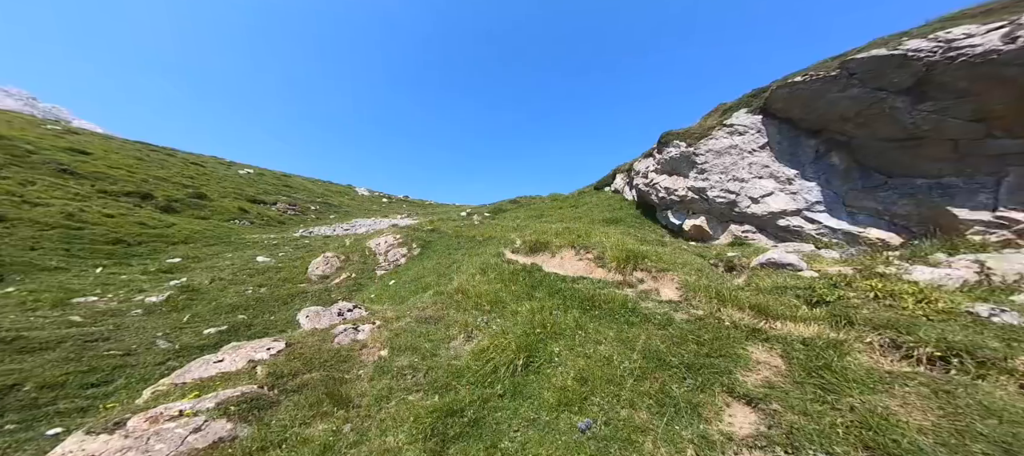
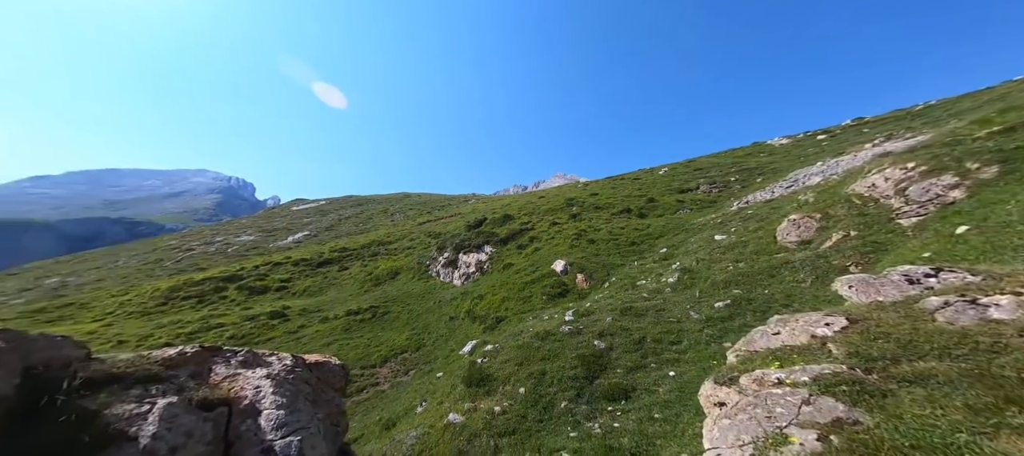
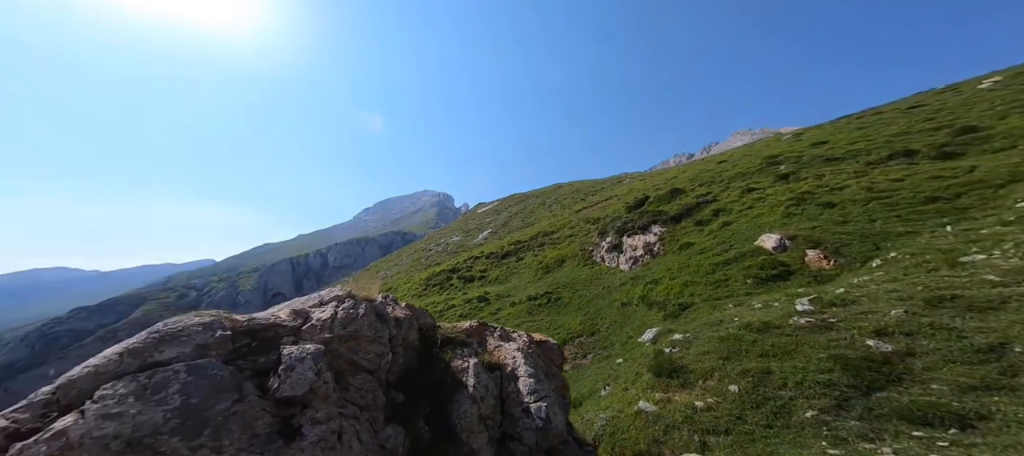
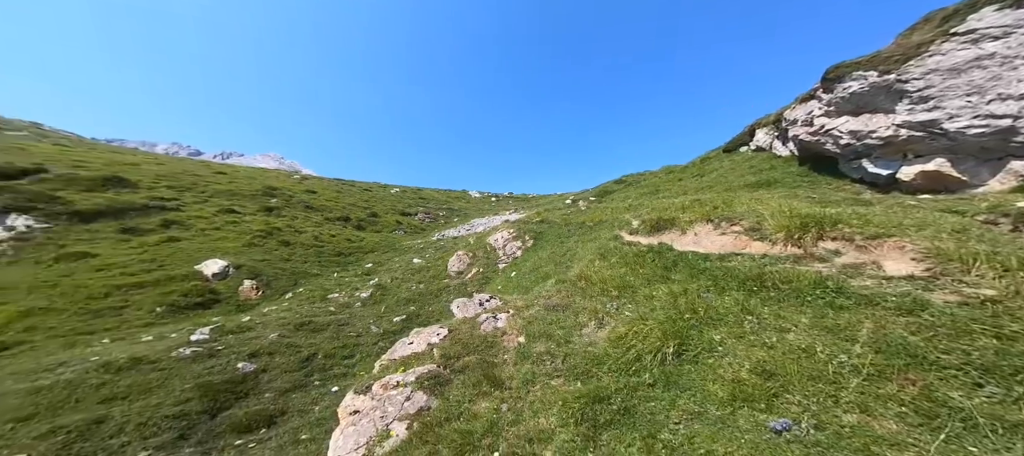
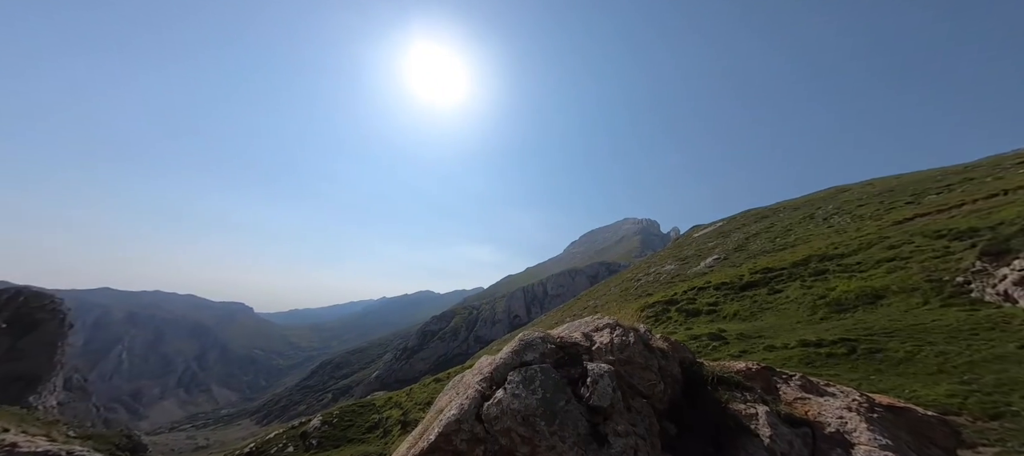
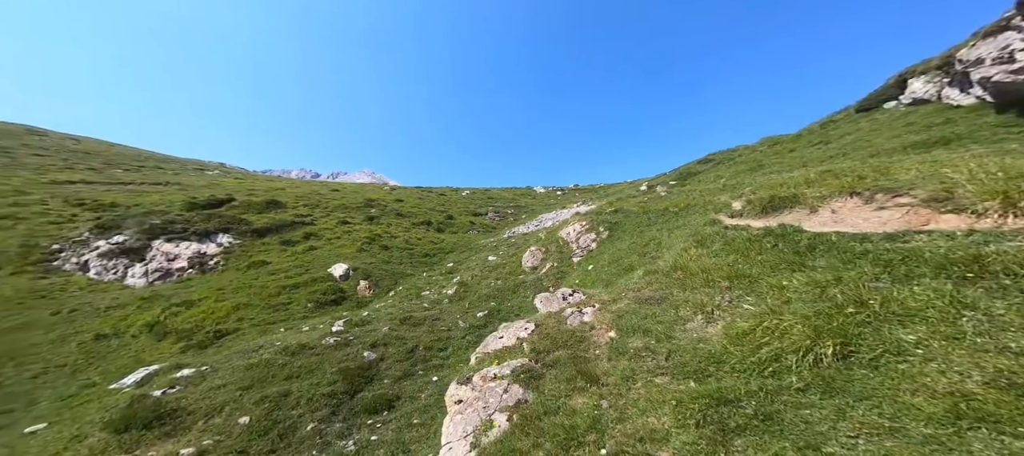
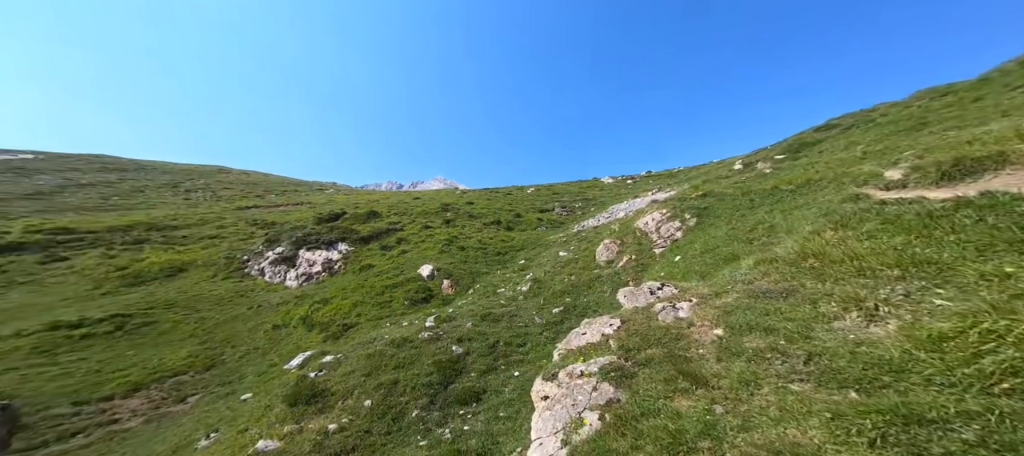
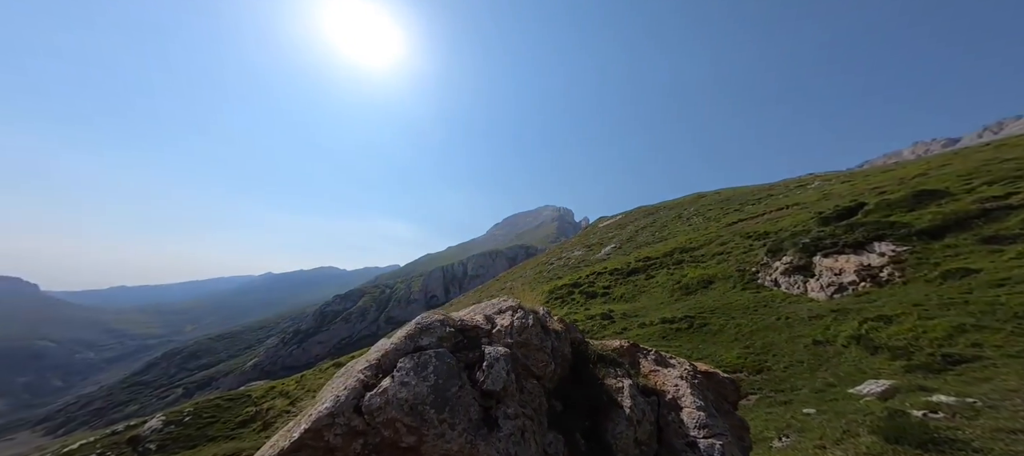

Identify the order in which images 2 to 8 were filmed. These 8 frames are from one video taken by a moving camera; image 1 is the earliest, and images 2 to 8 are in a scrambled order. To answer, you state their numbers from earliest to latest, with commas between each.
4, 6, 7, 2, 3, 8, 5
